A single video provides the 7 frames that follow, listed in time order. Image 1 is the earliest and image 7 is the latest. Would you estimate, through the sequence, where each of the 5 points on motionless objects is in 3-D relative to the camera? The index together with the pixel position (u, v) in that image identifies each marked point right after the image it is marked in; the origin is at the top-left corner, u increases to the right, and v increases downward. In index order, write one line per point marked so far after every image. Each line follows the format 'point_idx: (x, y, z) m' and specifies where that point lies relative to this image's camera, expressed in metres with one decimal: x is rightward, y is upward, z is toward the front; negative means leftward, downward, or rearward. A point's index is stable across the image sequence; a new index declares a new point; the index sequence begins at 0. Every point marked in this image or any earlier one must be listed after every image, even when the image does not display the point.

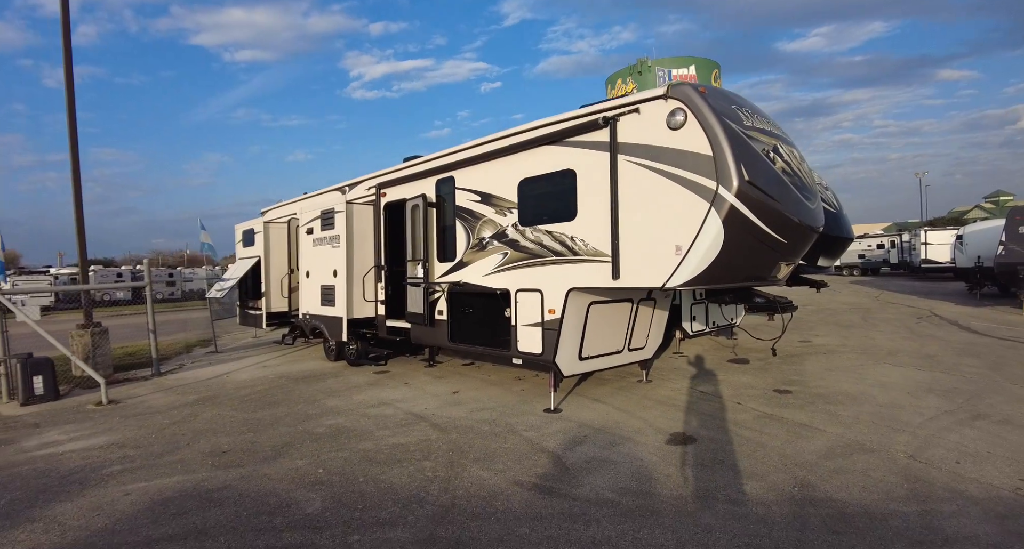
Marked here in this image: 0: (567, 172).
0: (+0.6, +1.0, +5.2) m
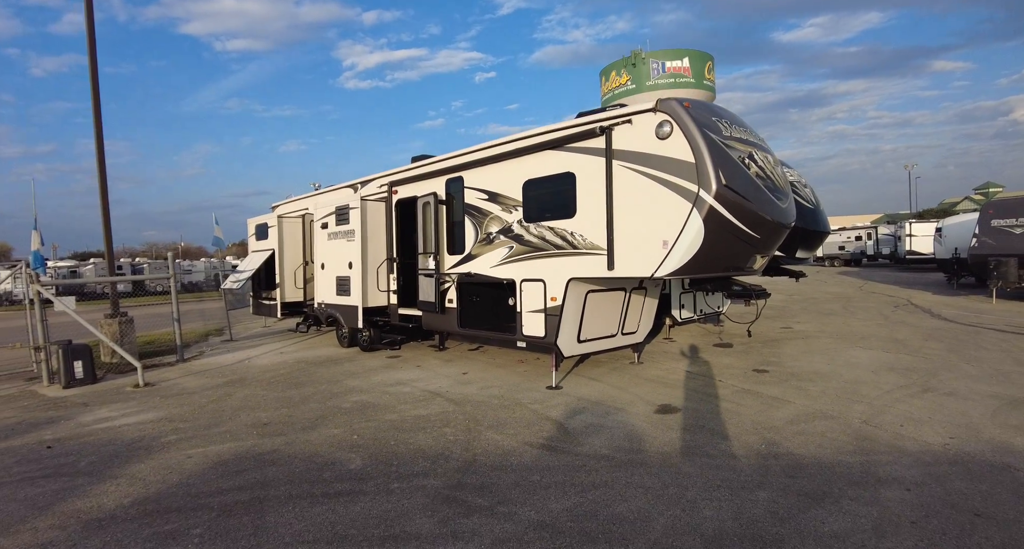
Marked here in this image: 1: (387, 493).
0: (+0.6, +1.1, +5.8) m
1: (-0.9, -1.5, +3.6) m
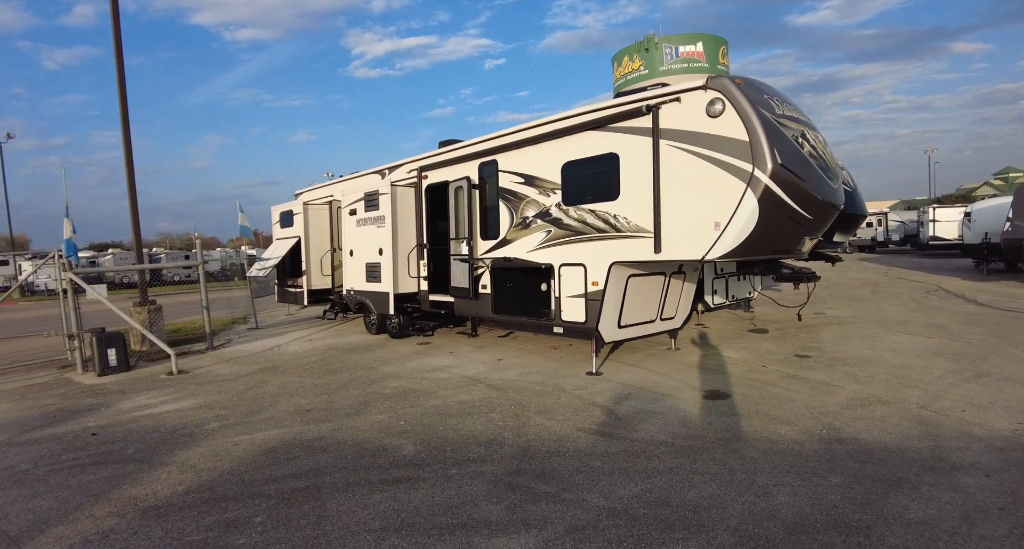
0: (+1.1, +1.3, +5.7) m
1: (-0.5, -1.4, +3.5) m
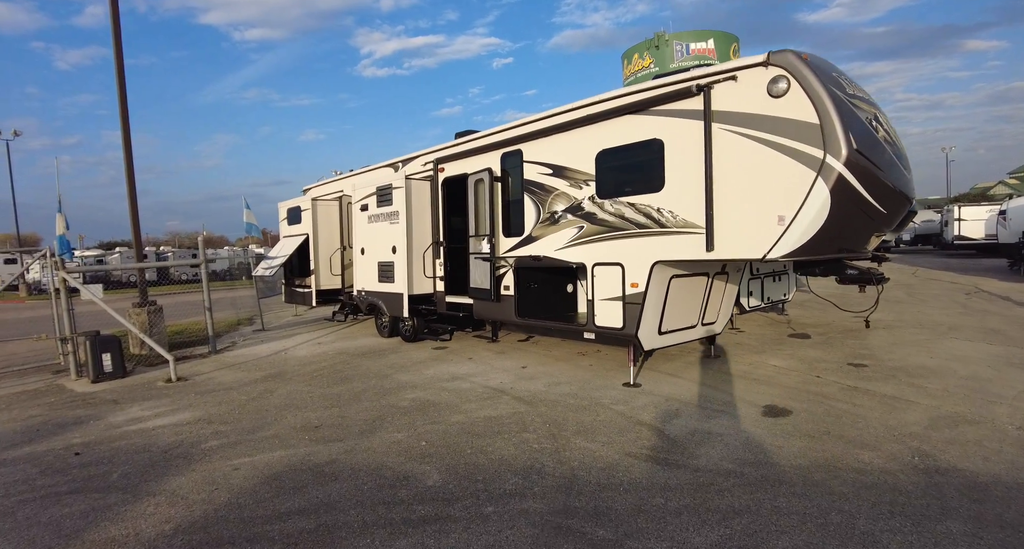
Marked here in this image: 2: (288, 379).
0: (+1.4, +1.3, +5.1) m
1: (-0.2, -1.4, +2.9) m
2: (-2.7, -1.3, +6.3) m
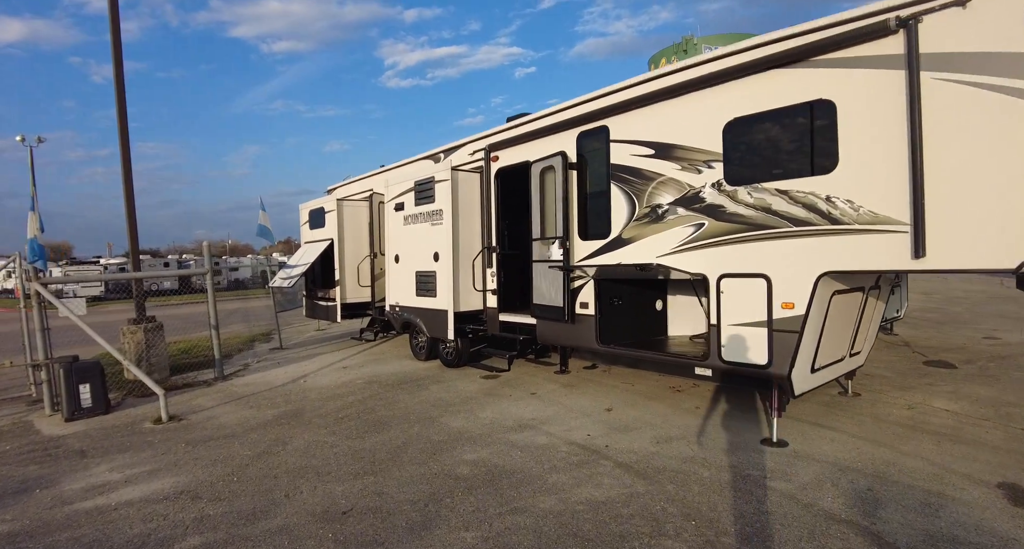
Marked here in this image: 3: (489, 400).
0: (+2.1, +1.2, +3.6) m
1: (+0.5, -1.5, +1.4) m
2: (-2.0, -1.4, +4.9) m
3: (-0.2, -1.3, +5.3) m
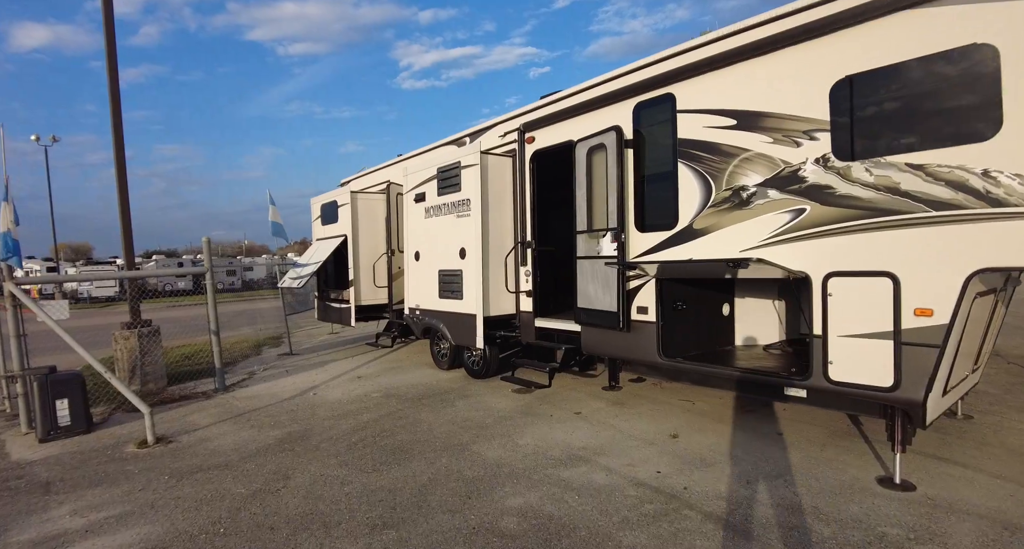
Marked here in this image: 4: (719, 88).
0: (+2.4, +1.2, +2.7) m
1: (+0.7, -1.4, +0.6) m
2: (-1.6, -1.4, +4.2) m
3: (+0.1, -1.3, +4.5) m
4: (+1.5, +1.4, +3.8) m
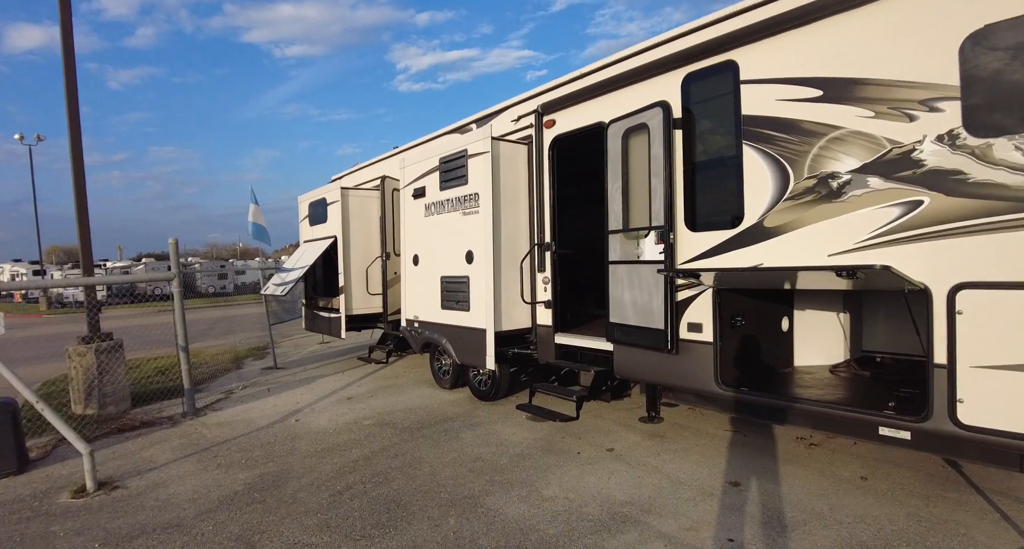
0: (+2.6, +1.2, +2.0) m
1: (+0.9, -1.5, -0.2) m
2: (-1.5, -1.5, +3.4) m
3: (+0.3, -1.3, +3.7) m
4: (+1.7, +1.3, +3.0) m
